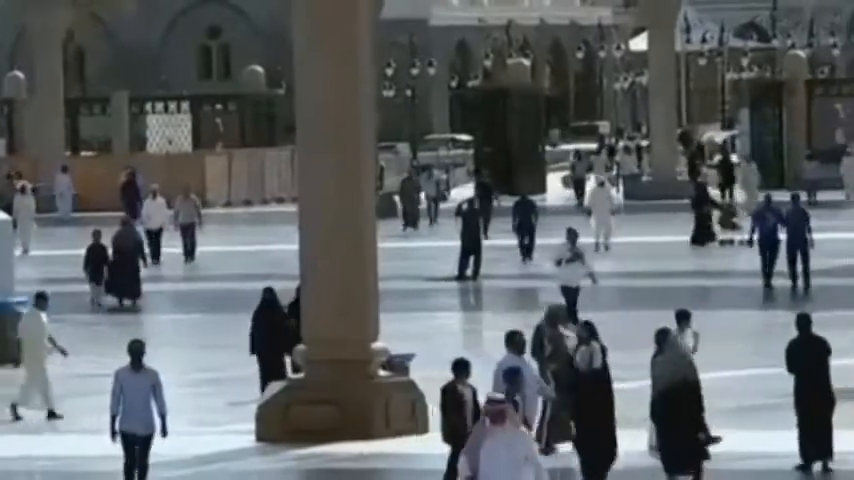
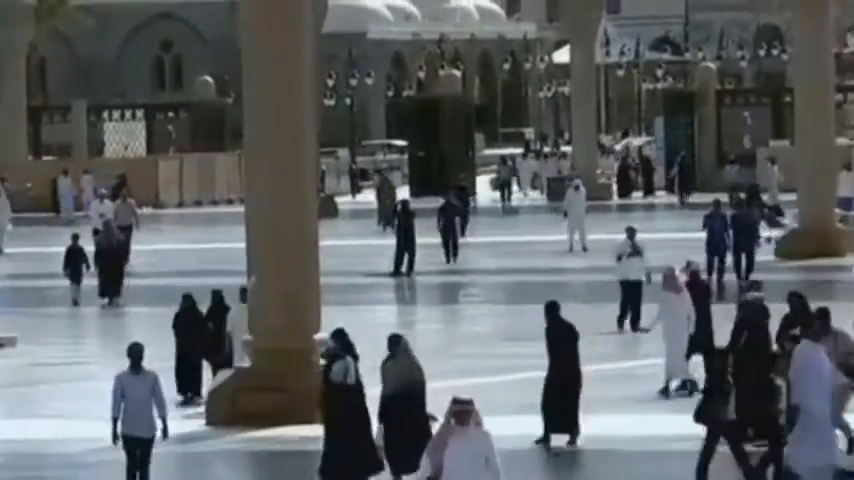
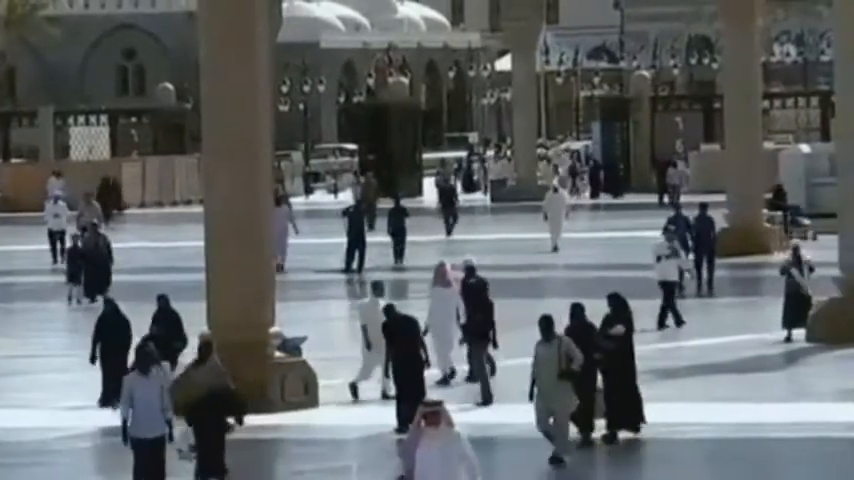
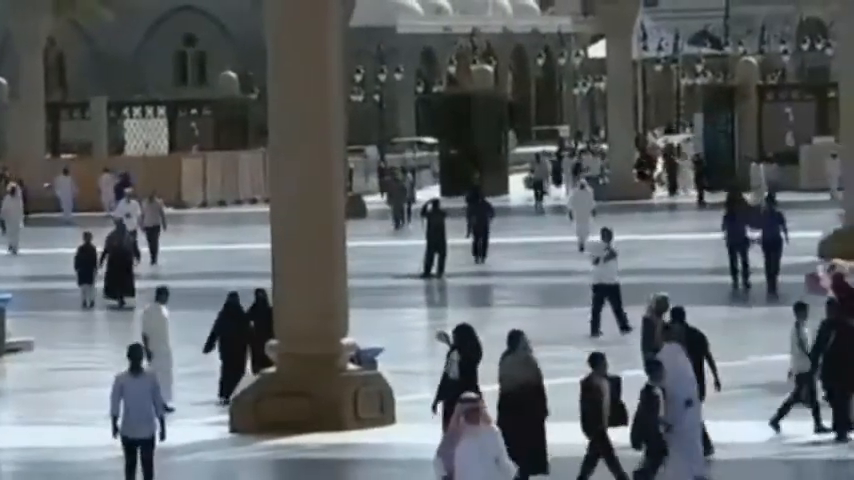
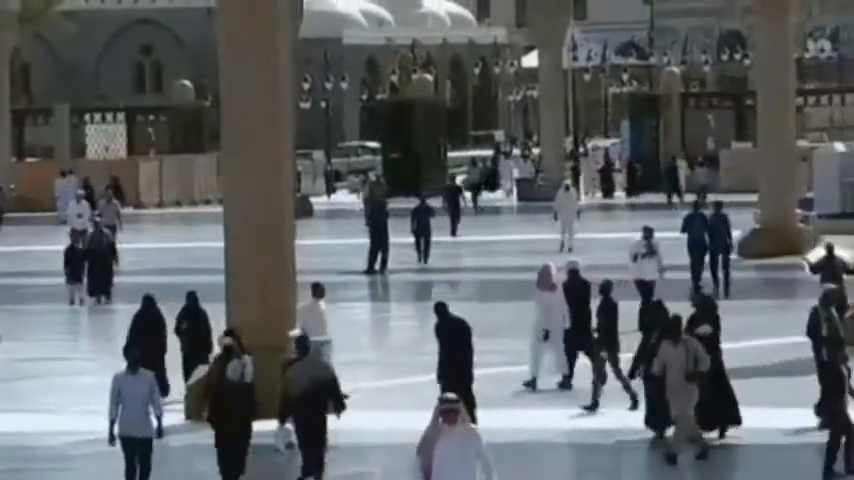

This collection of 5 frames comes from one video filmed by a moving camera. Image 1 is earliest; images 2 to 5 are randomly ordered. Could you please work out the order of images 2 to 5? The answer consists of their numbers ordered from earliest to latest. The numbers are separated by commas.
4, 2, 5, 3
